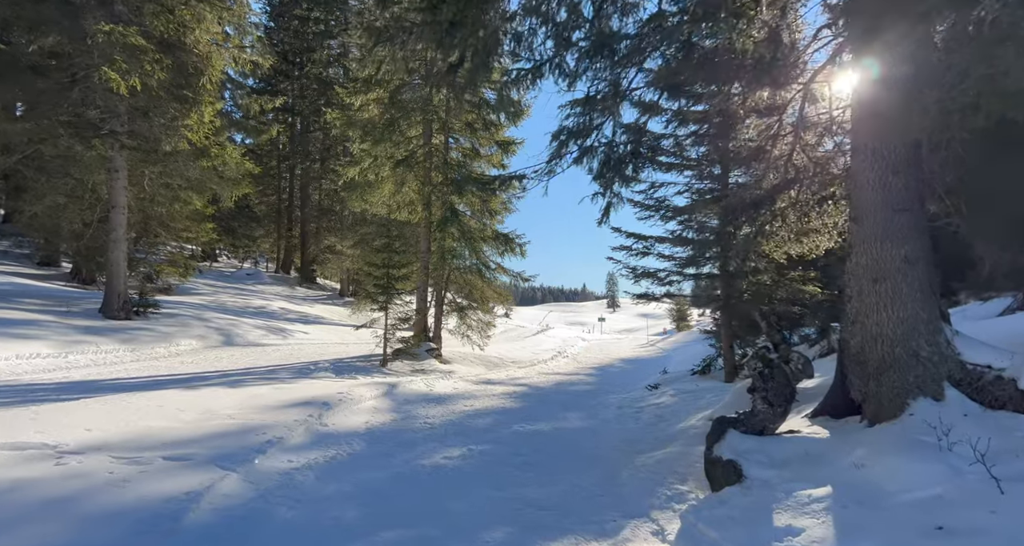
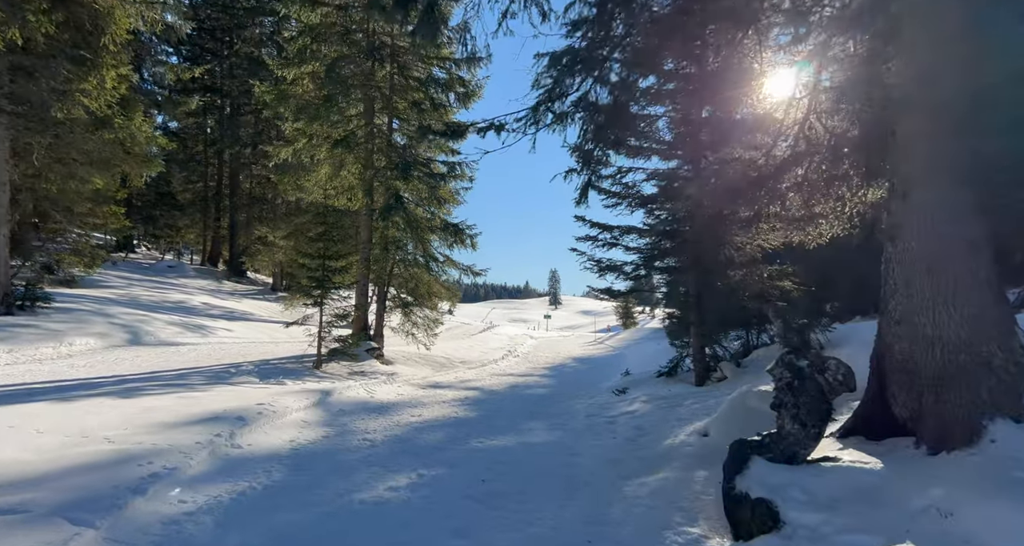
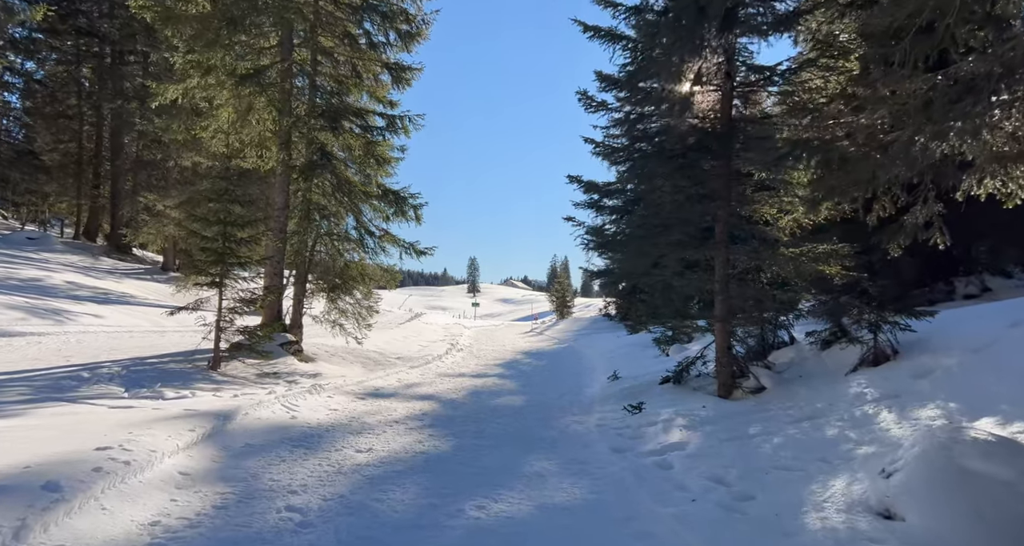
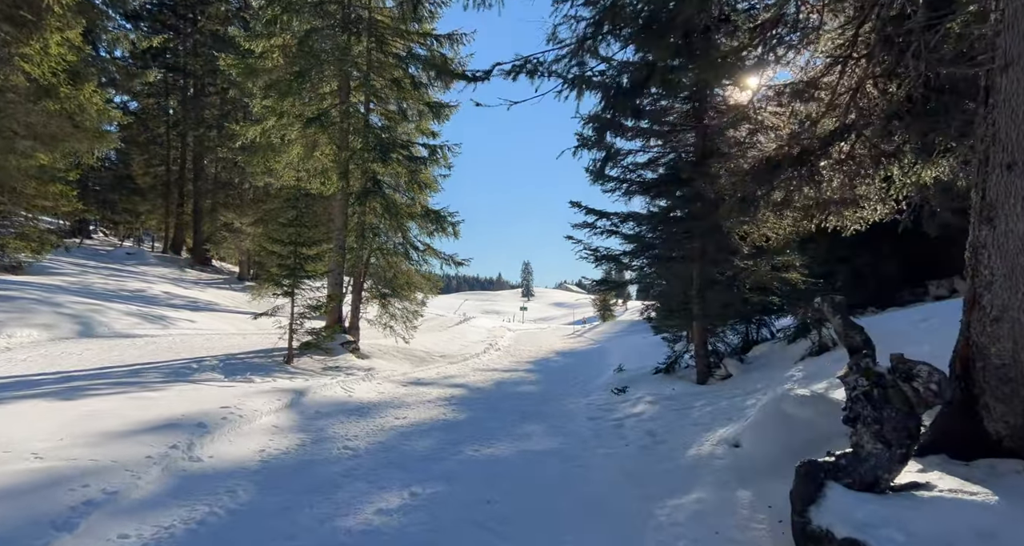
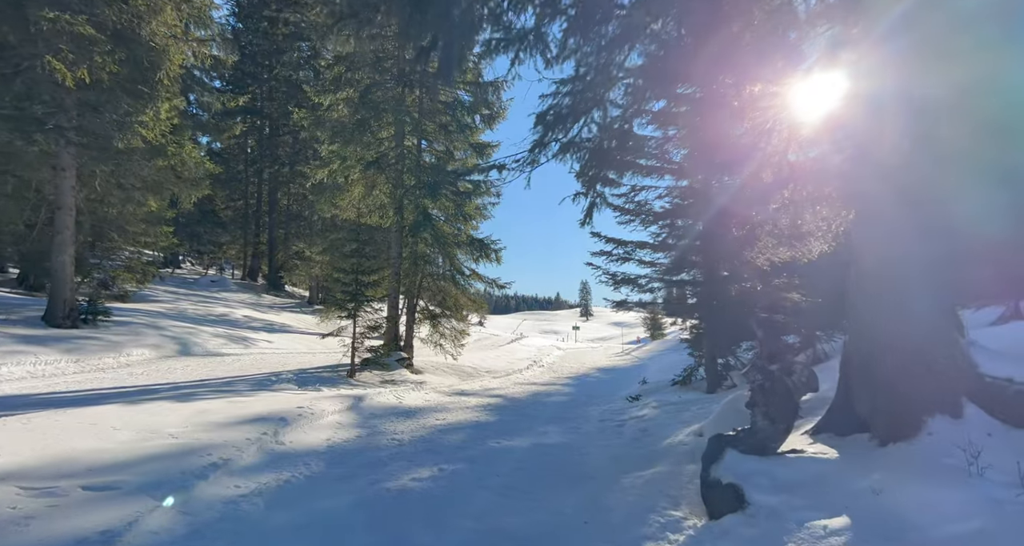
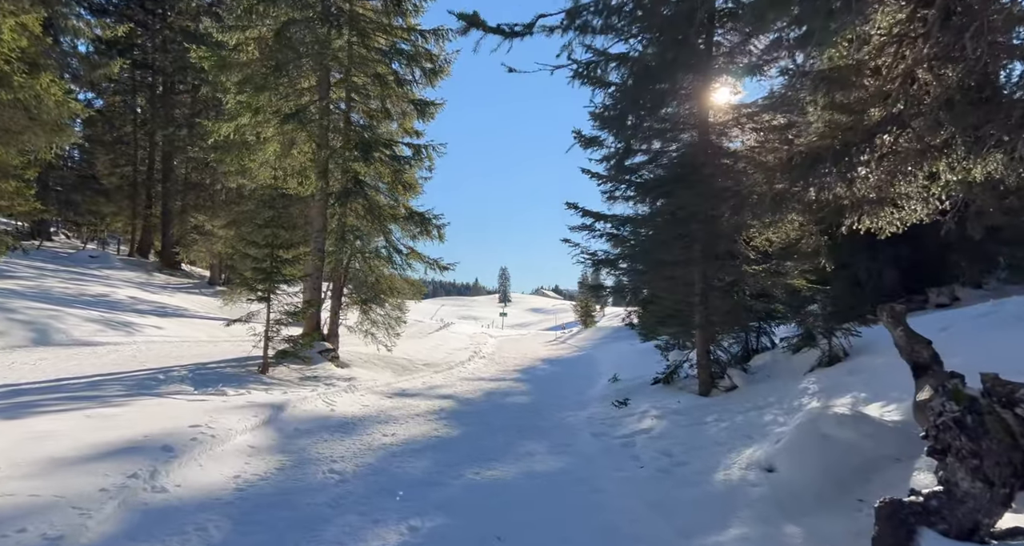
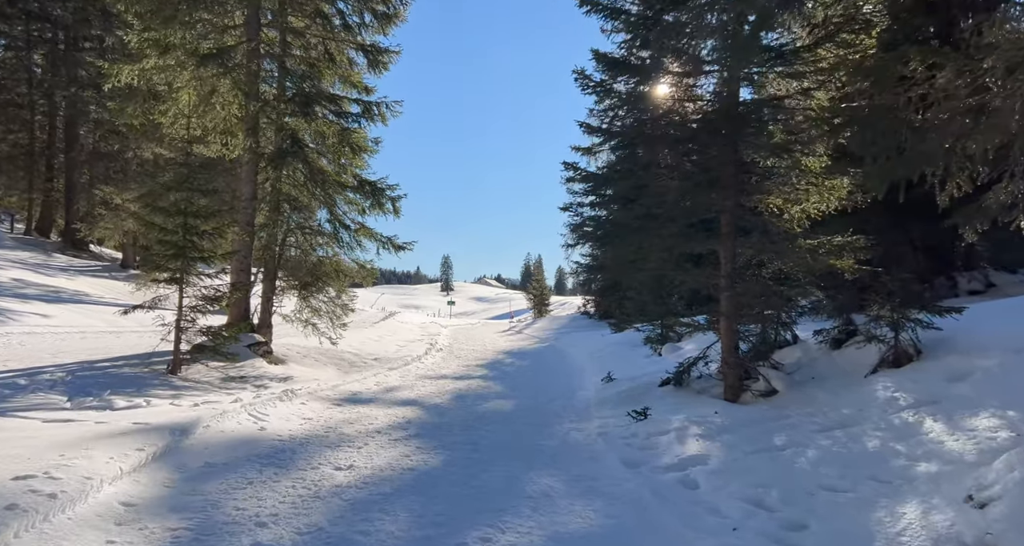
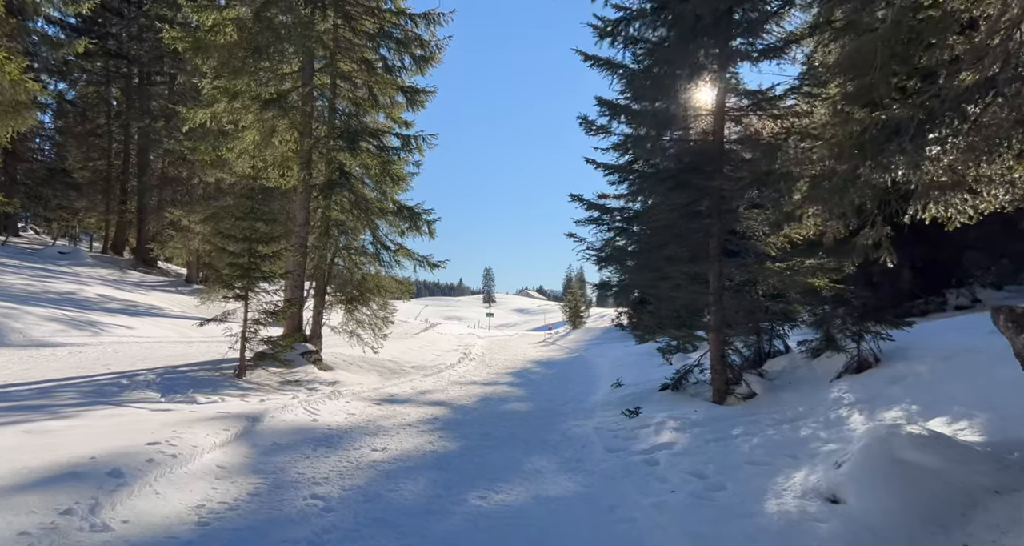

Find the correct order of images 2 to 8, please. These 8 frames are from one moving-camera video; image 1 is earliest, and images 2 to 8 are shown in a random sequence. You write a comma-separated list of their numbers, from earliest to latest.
5, 2, 4, 6, 8, 3, 7
